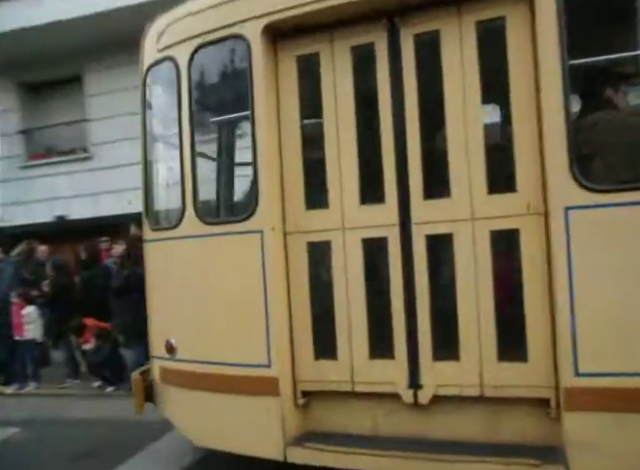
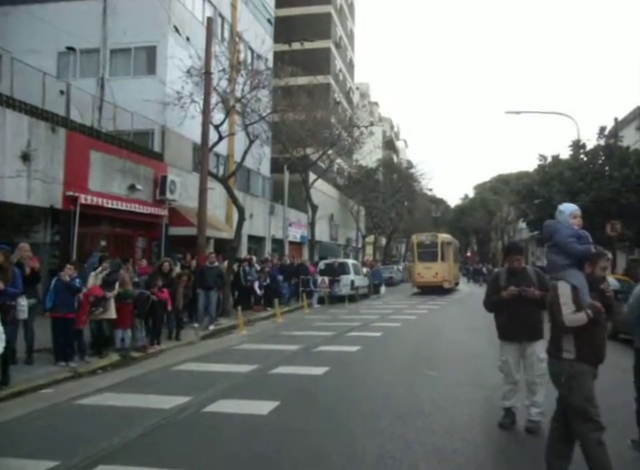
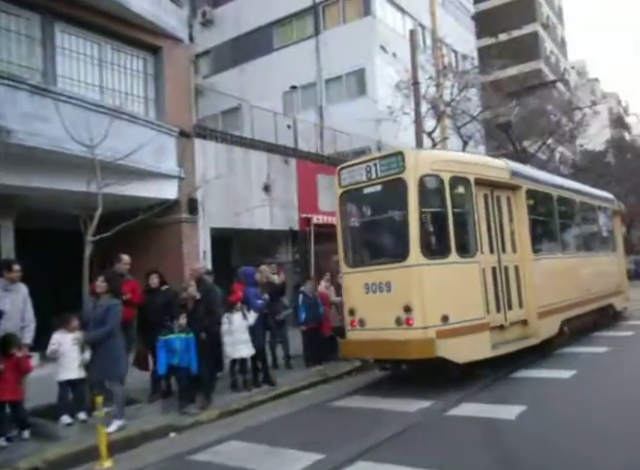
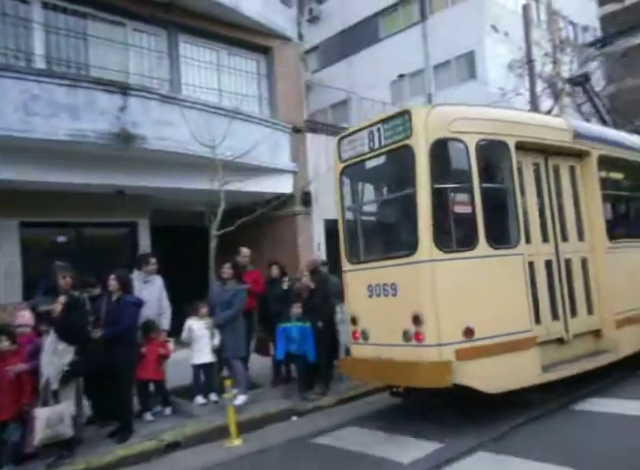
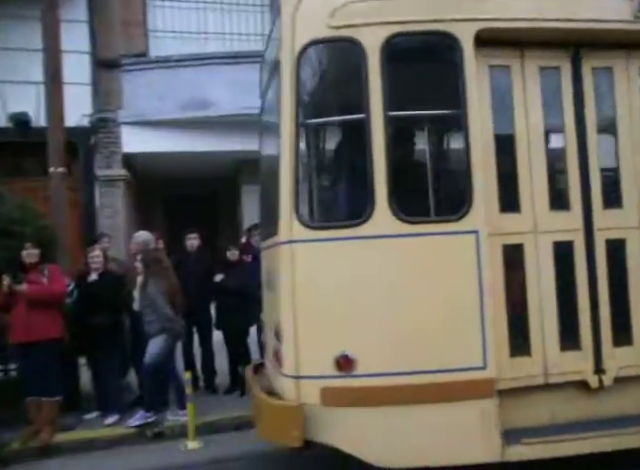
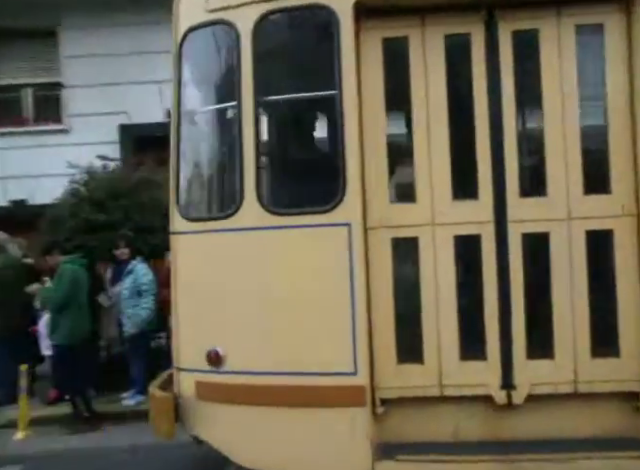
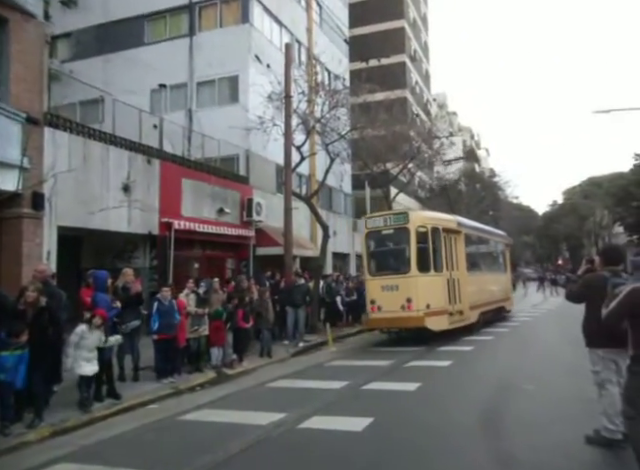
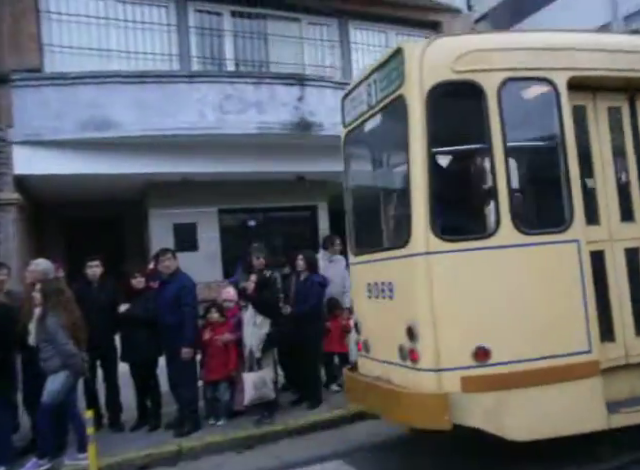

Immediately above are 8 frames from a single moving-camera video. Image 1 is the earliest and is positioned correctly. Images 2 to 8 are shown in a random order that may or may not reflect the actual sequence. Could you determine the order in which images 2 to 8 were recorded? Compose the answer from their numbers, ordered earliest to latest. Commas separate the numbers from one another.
6, 5, 8, 4, 3, 7, 2
